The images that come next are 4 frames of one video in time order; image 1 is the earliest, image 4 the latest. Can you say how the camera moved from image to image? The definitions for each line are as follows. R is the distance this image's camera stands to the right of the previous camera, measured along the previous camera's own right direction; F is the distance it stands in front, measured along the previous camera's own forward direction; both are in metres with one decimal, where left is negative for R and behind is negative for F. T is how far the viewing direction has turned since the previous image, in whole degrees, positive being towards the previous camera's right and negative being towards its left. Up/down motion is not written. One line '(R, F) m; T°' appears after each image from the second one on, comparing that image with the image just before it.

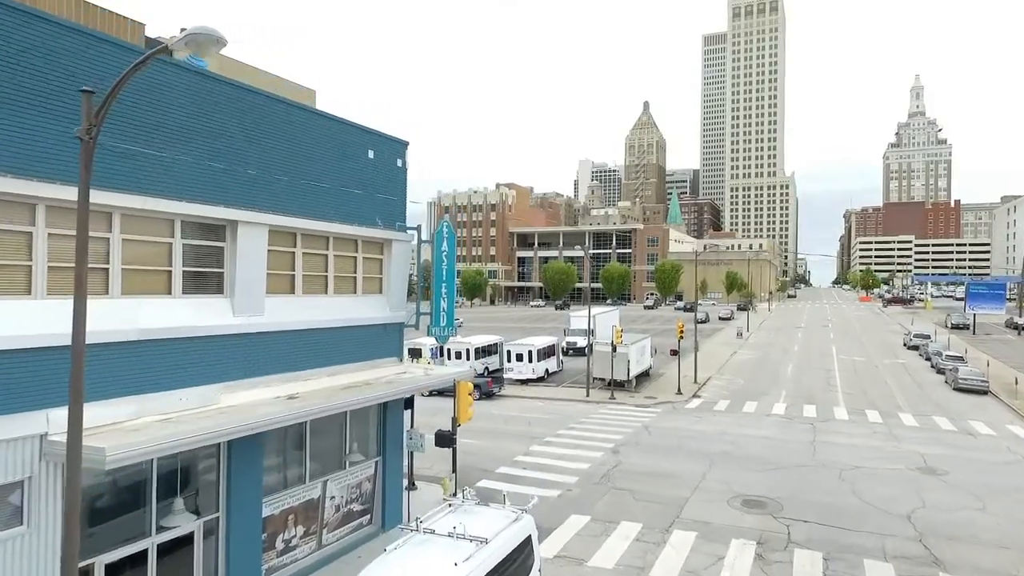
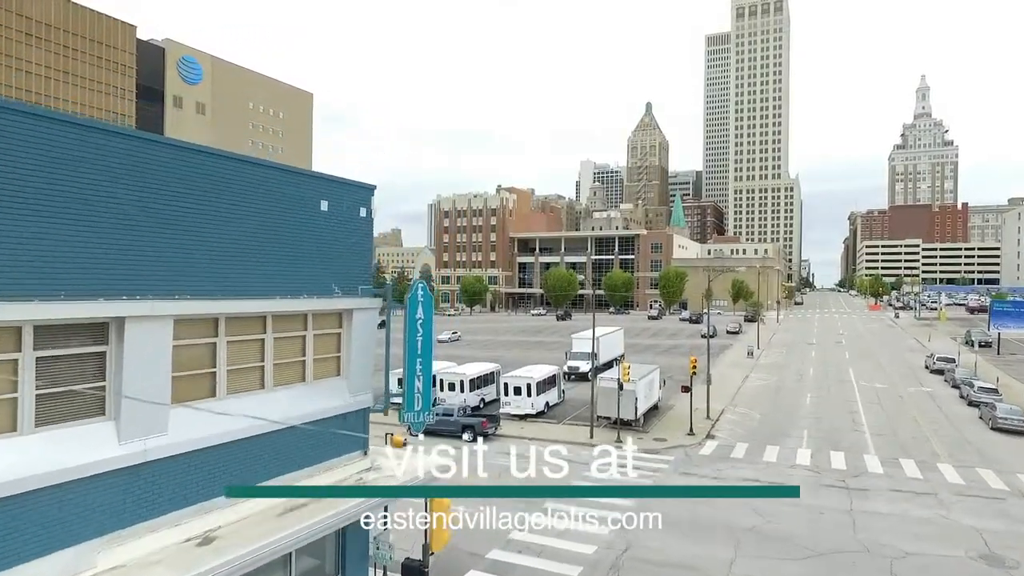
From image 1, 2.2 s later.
(+0.2, +2.5) m; 0°
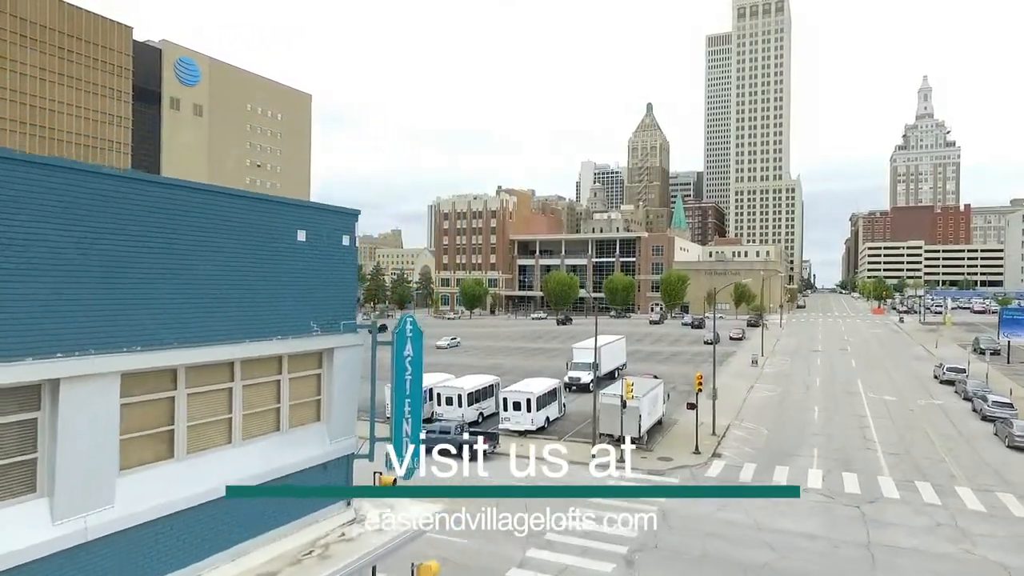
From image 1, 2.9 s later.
(0.0, +1.0) m; 0°
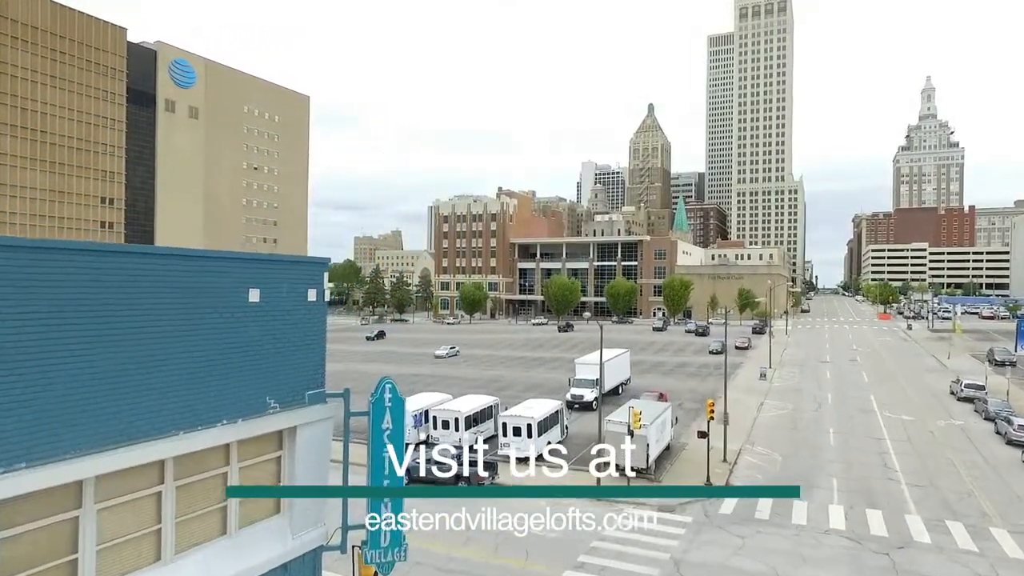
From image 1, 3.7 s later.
(0.0, +1.6) m; 0°
